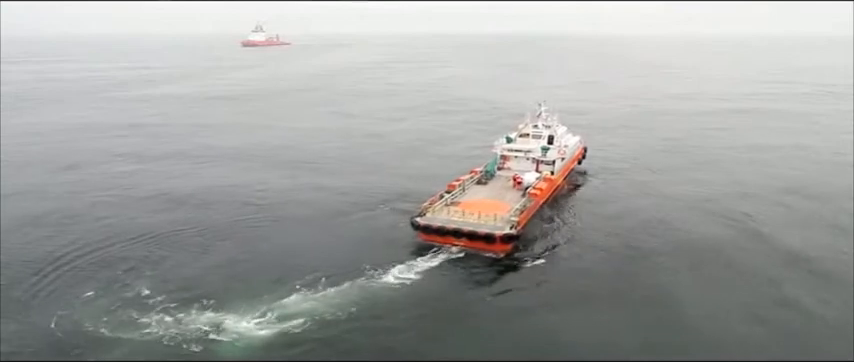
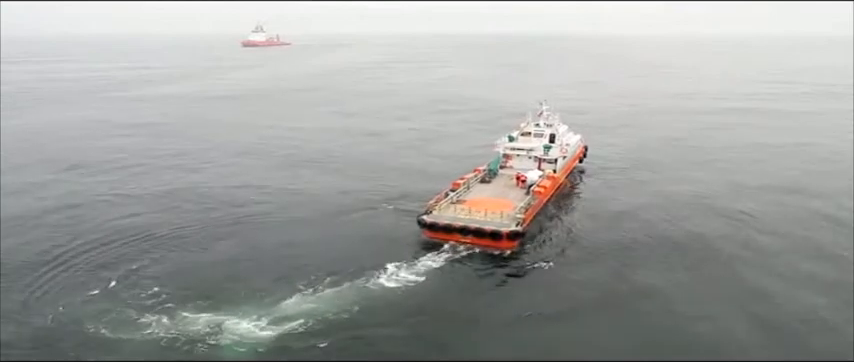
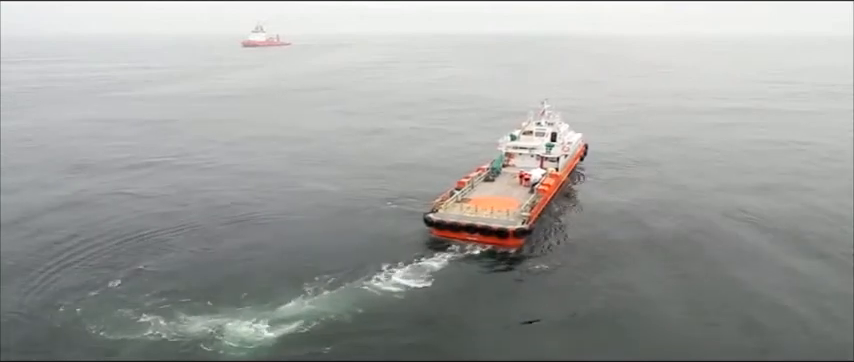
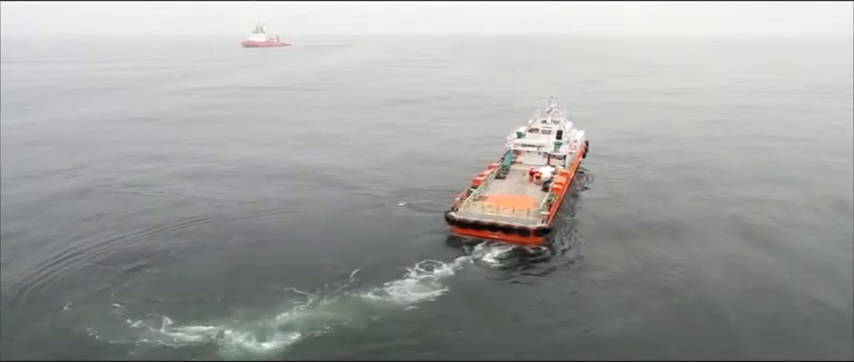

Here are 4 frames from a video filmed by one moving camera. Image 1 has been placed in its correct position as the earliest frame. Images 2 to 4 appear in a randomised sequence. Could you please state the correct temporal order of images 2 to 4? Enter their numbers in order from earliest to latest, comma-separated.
2, 3, 4
